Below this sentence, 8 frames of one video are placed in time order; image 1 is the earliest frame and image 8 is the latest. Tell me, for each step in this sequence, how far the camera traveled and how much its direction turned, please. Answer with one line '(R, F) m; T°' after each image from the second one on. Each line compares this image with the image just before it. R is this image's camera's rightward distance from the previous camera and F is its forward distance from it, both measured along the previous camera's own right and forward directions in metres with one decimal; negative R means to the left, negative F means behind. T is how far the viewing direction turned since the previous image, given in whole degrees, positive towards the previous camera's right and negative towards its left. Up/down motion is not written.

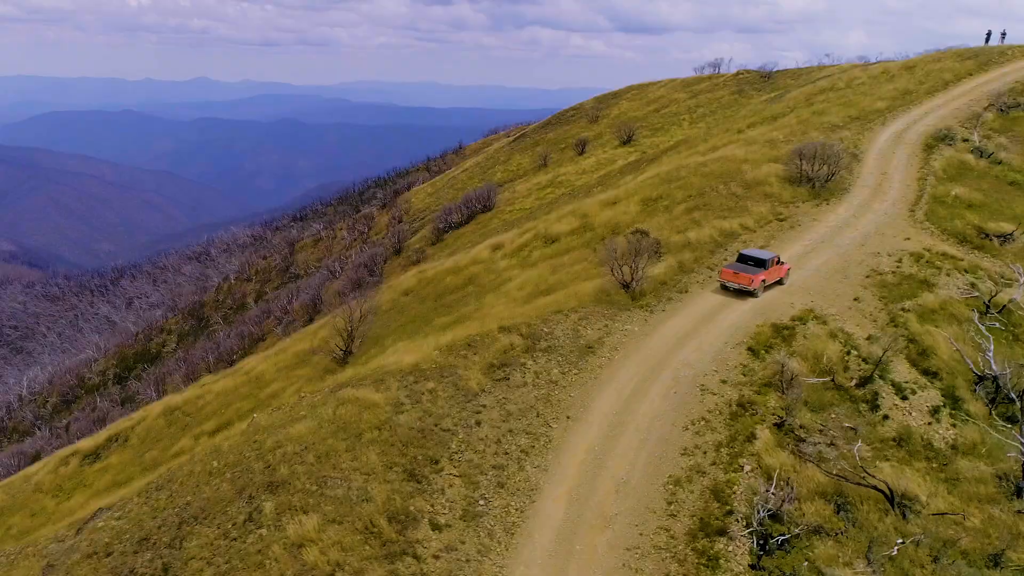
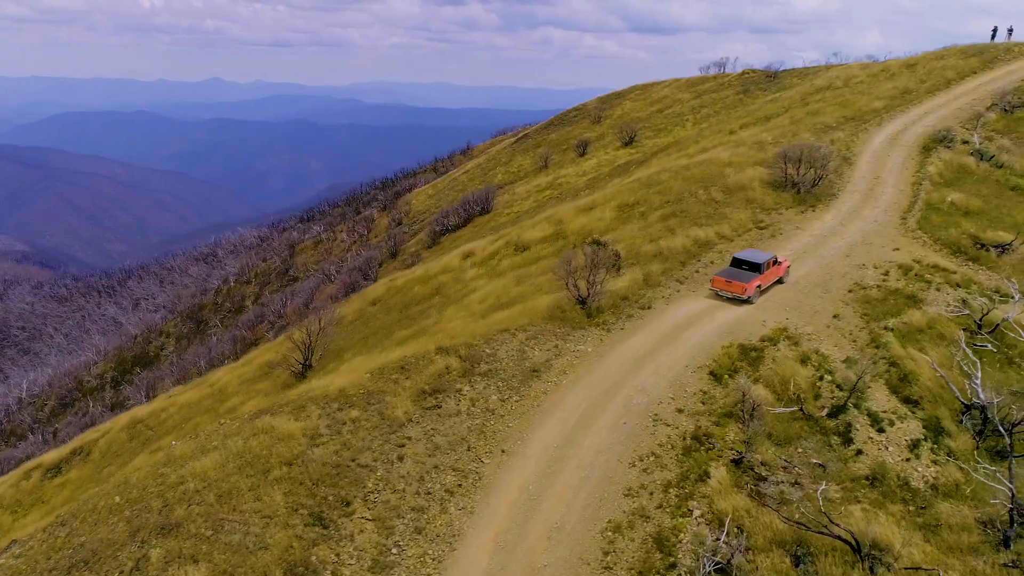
(+1.8, +2.2) m; -1°
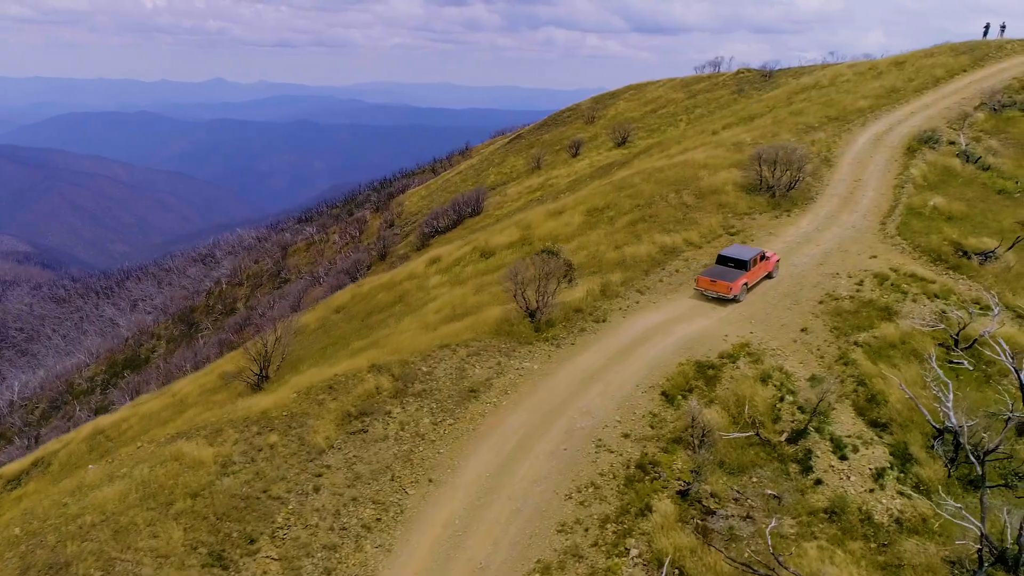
(+1.5, +1.6) m; 0°
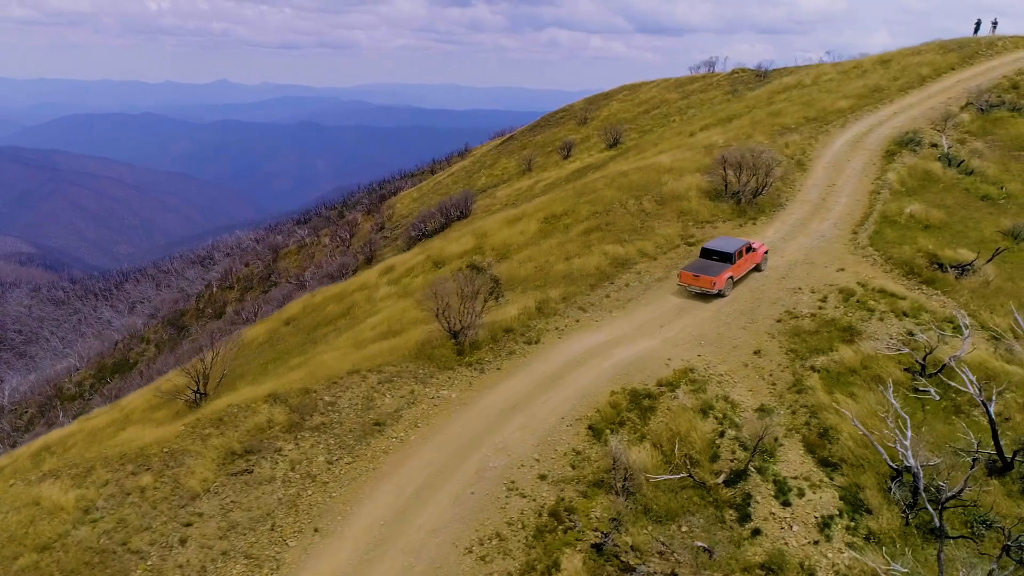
(+1.9, +2.1) m; 0°
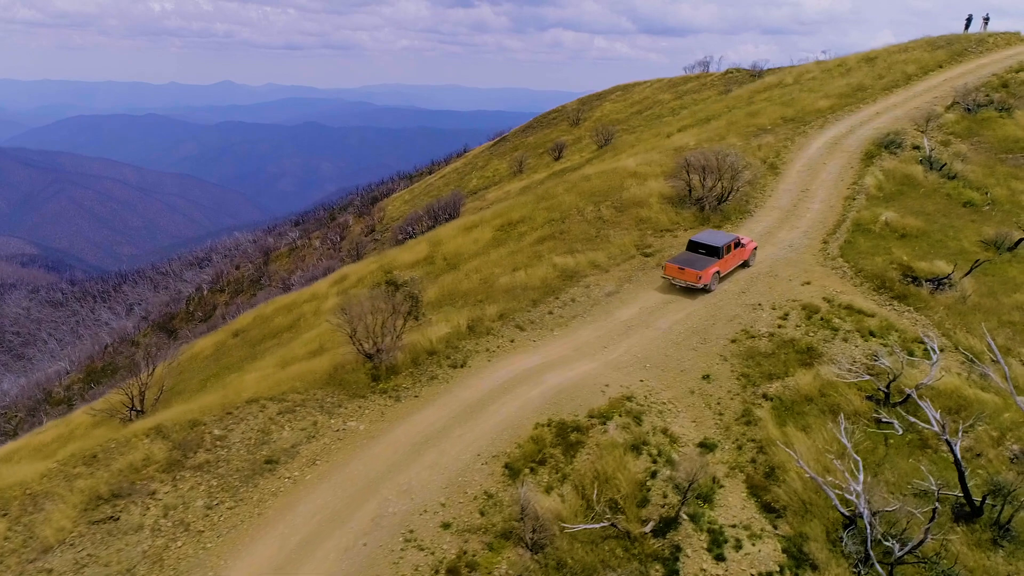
(+1.7, +2.0) m; 0°
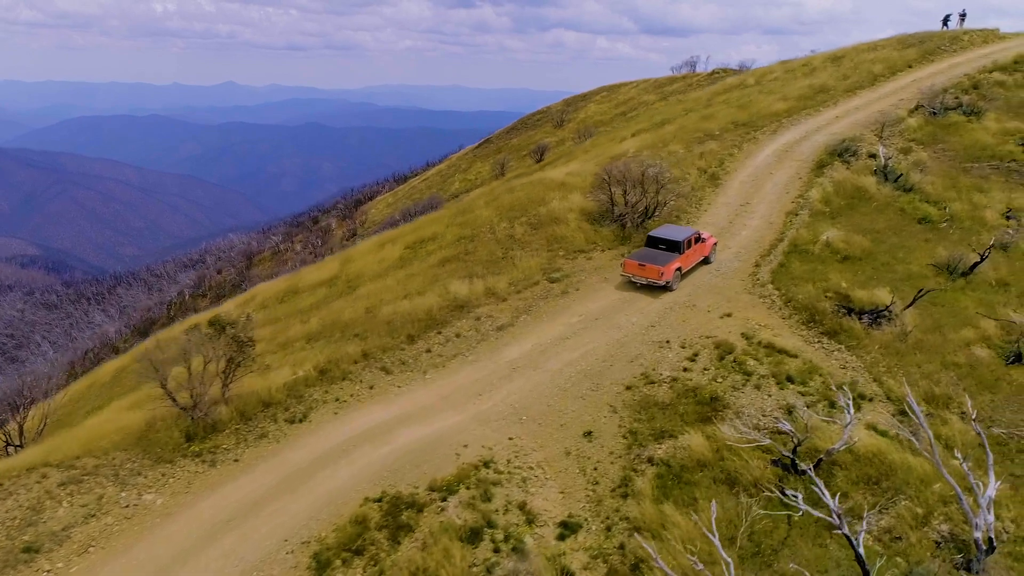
(+2.8, +2.9) m; 0°
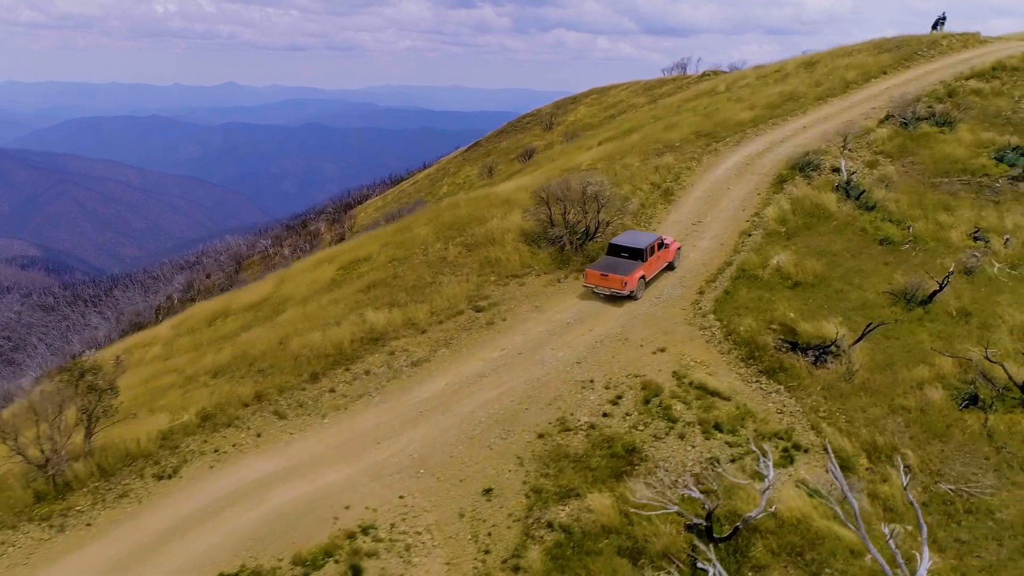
(+1.8, +1.6) m; 0°
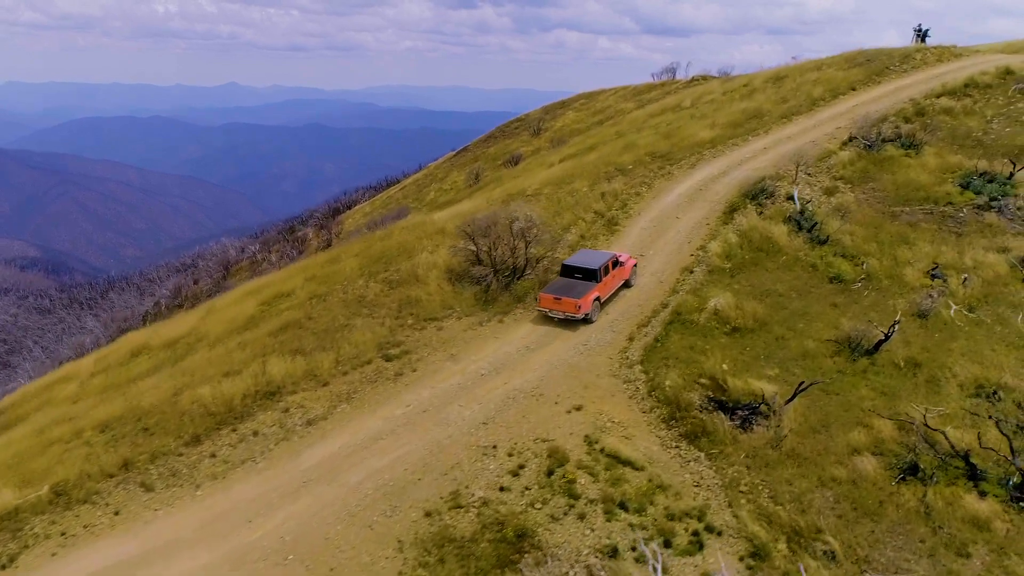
(+1.8, +1.6) m; 0°
